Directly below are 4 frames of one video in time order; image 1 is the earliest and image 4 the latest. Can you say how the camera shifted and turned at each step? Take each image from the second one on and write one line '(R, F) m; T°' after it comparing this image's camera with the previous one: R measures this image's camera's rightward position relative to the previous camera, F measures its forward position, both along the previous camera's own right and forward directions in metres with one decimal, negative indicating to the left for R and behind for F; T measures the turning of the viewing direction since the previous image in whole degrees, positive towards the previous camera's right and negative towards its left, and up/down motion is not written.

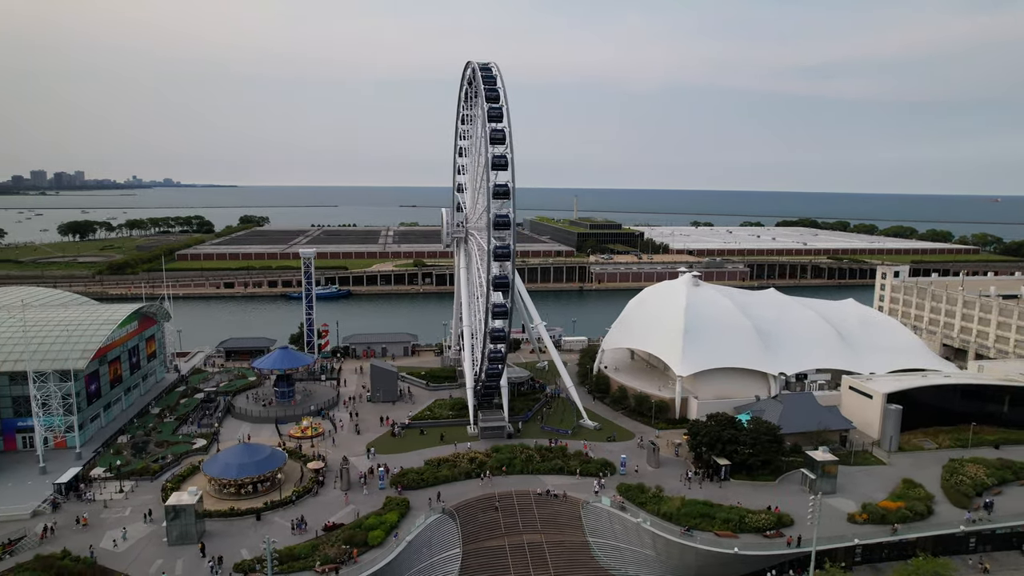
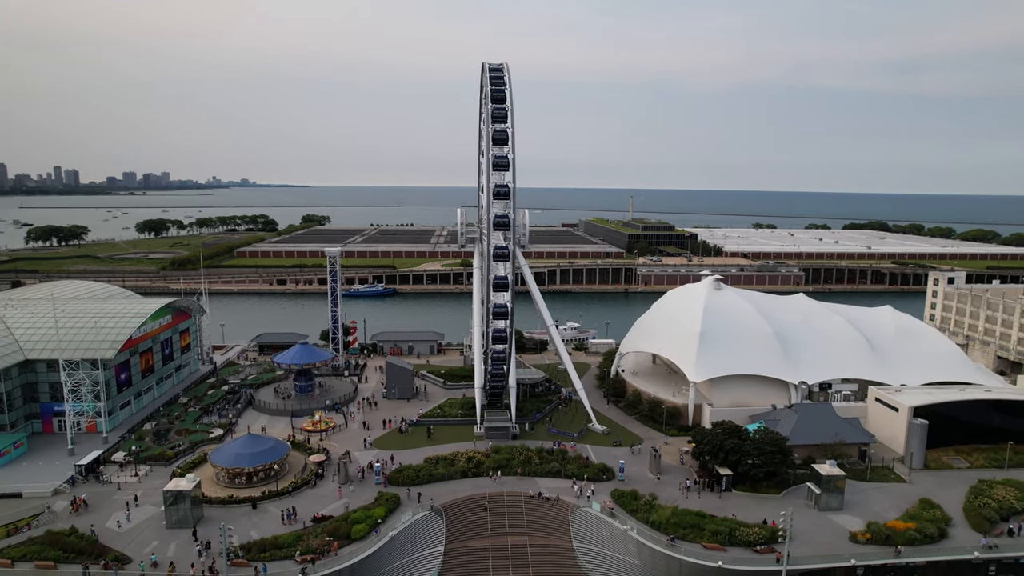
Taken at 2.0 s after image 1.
(+3.0, +0.2) m; -5°
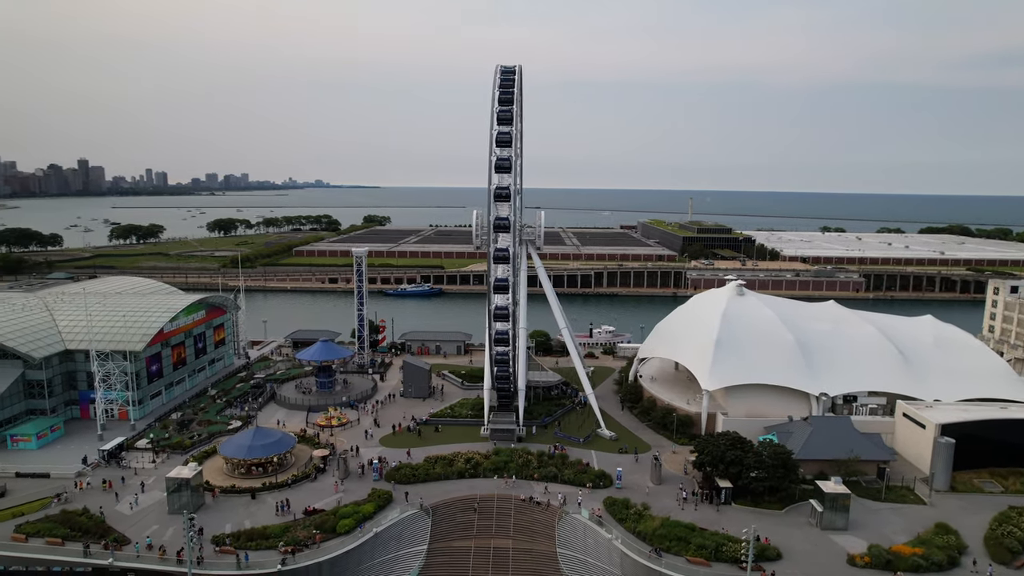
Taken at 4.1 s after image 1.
(+3.1, +0.2) m; -6°
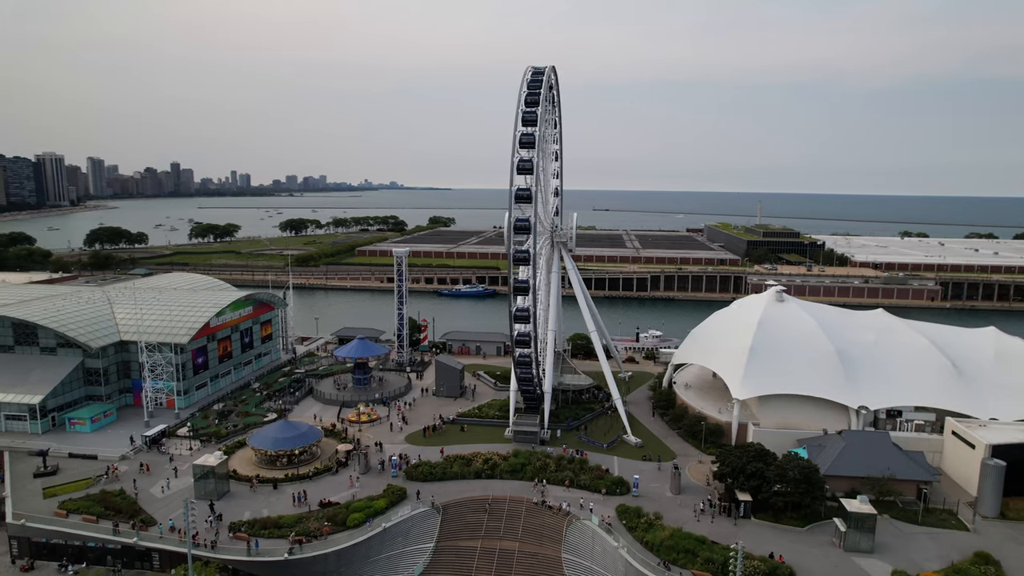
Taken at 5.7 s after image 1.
(+2.3, +0.2) m; -6°
